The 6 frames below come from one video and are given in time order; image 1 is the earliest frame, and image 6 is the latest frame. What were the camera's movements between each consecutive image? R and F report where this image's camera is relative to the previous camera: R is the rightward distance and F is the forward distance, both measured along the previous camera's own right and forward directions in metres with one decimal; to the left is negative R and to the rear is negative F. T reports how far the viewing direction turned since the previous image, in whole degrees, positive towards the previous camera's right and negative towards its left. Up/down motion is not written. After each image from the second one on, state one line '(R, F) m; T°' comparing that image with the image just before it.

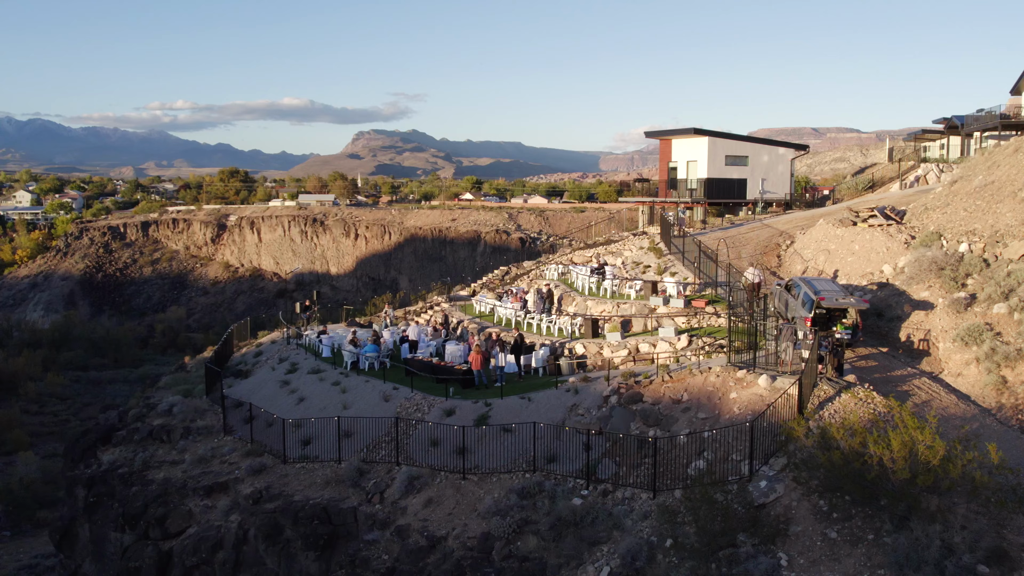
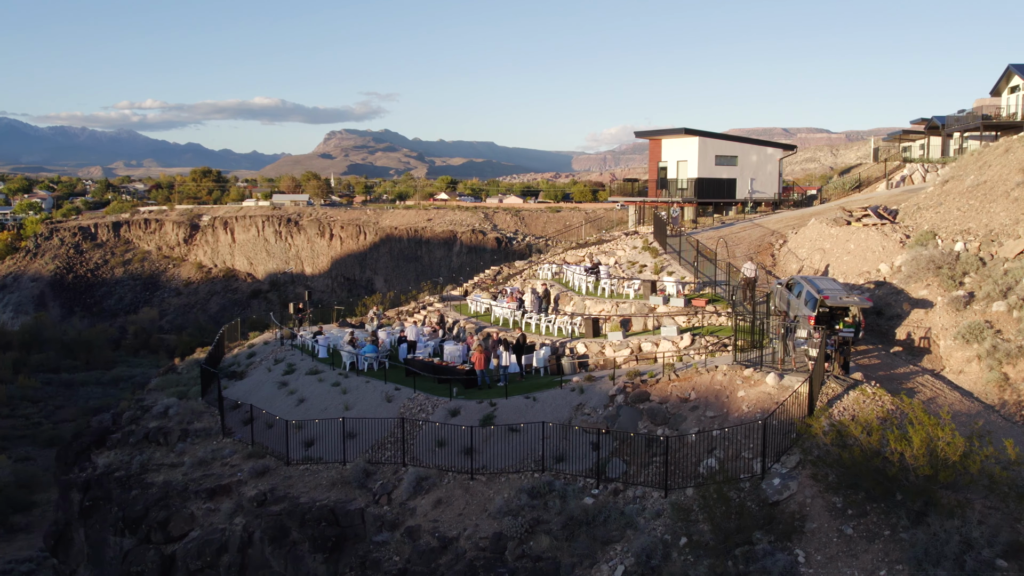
(-0.6, 0.0) m; +1°
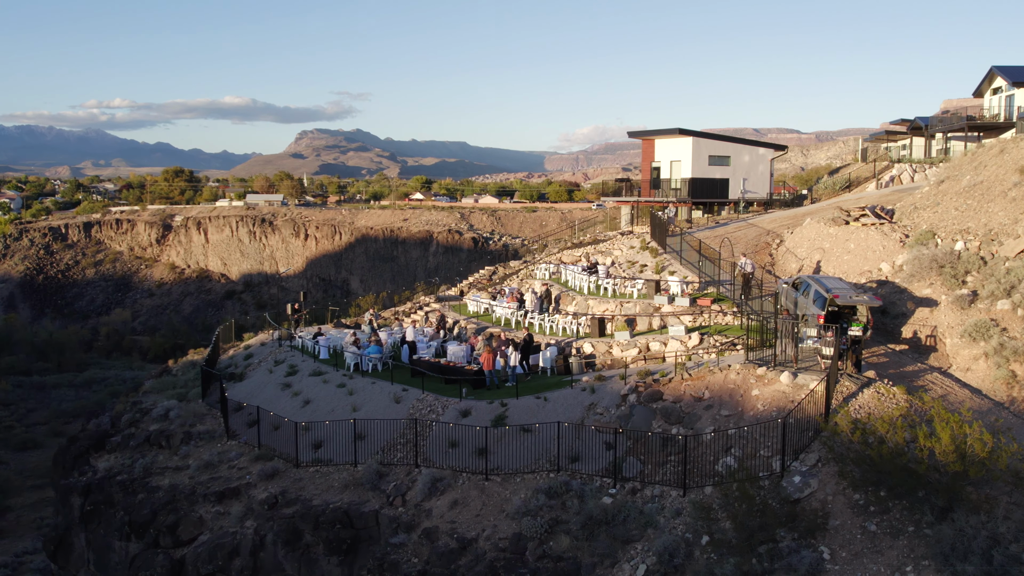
(-0.7, 0.0) m; +1°
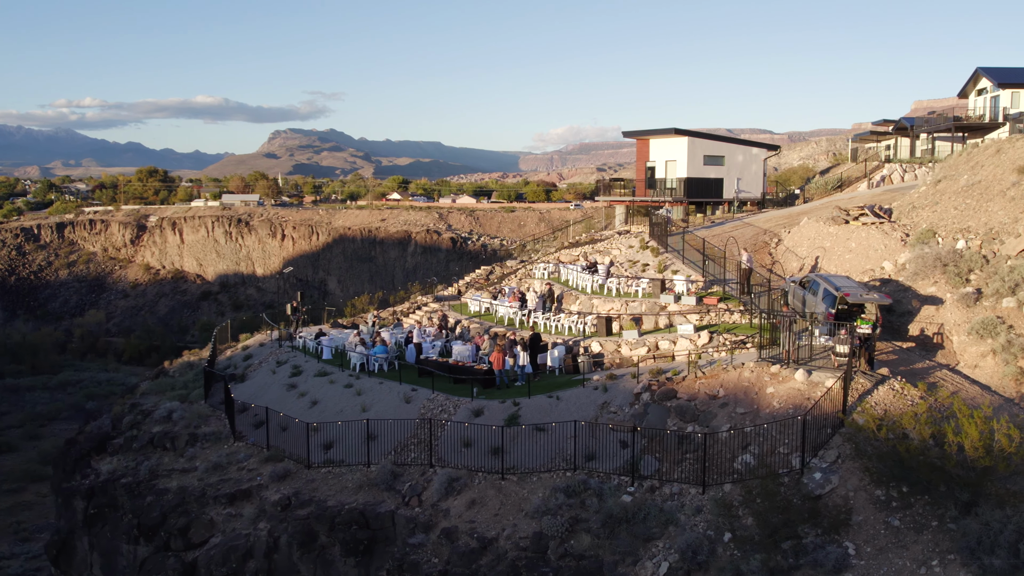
(-0.7, 0.0) m; +1°
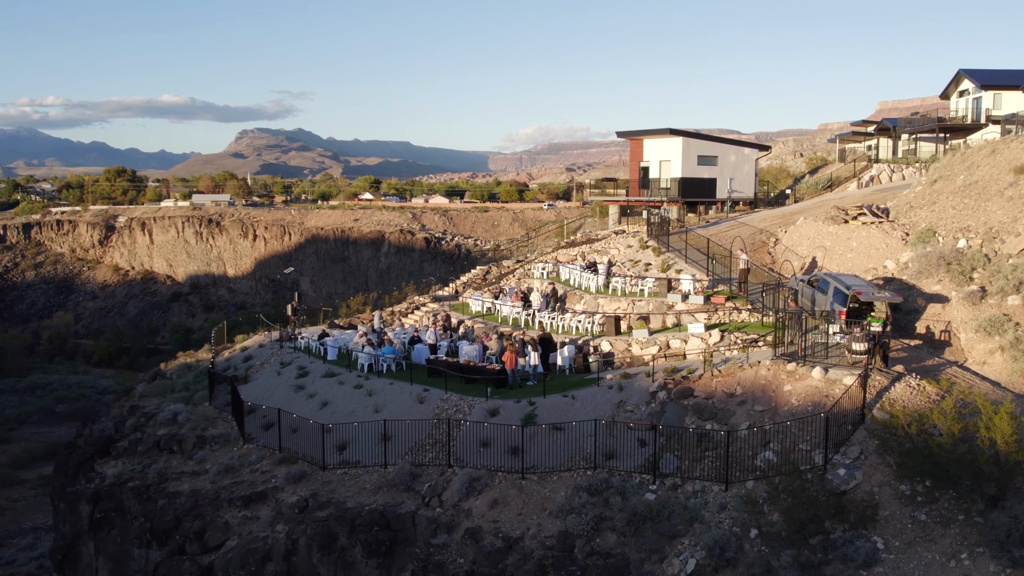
(-0.8, 0.0) m; +2°
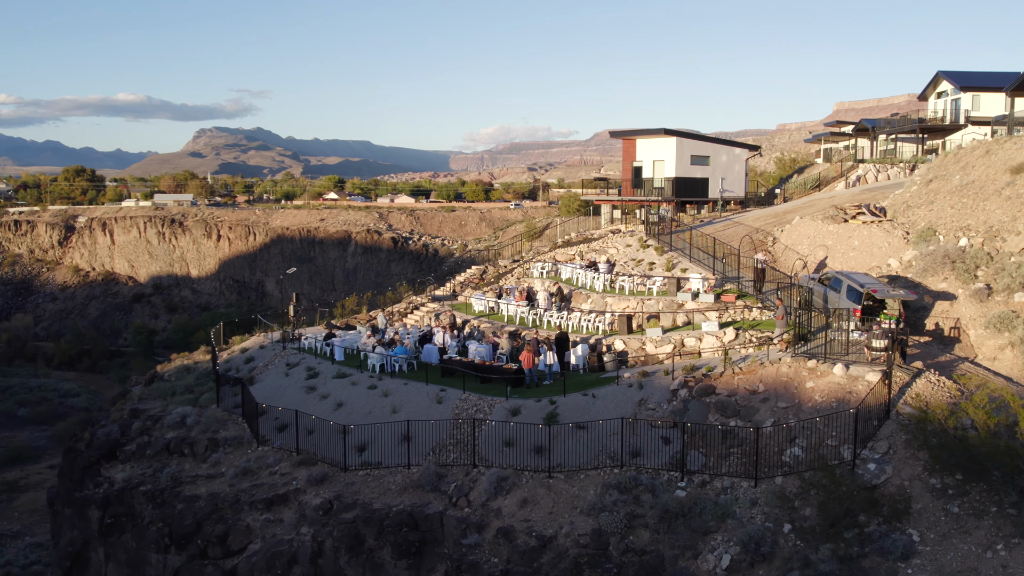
(-1.1, 0.0) m; +2°
